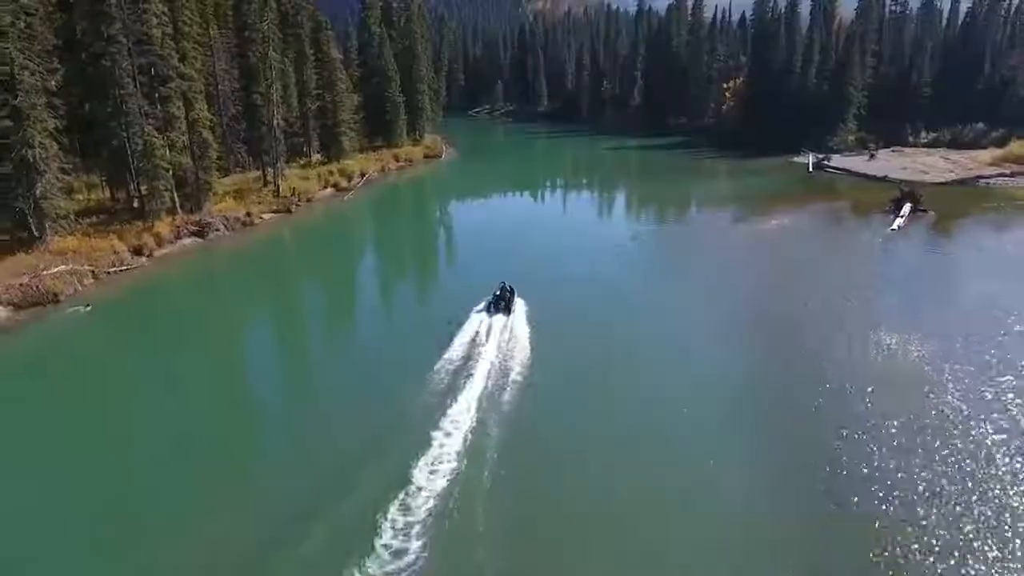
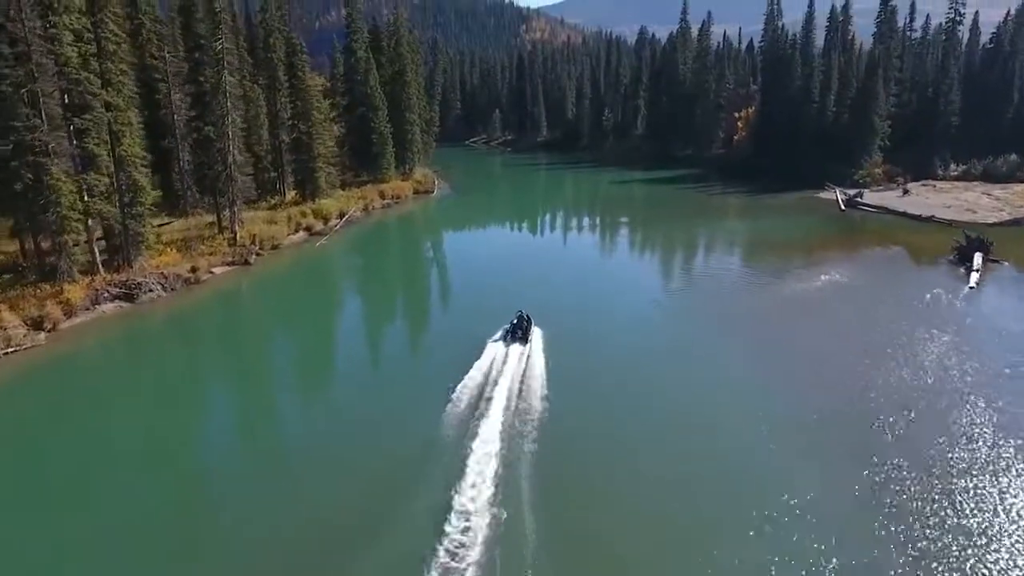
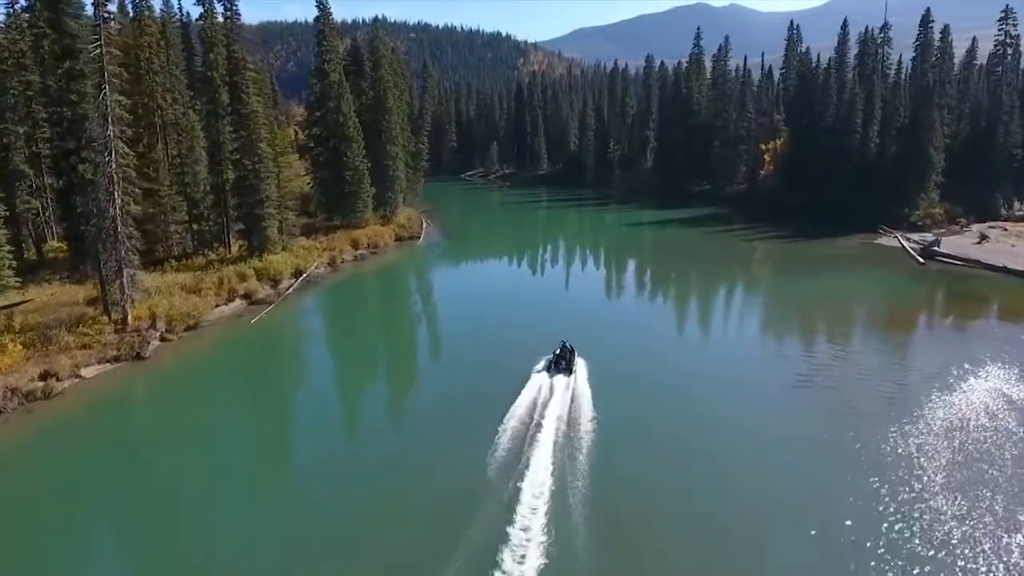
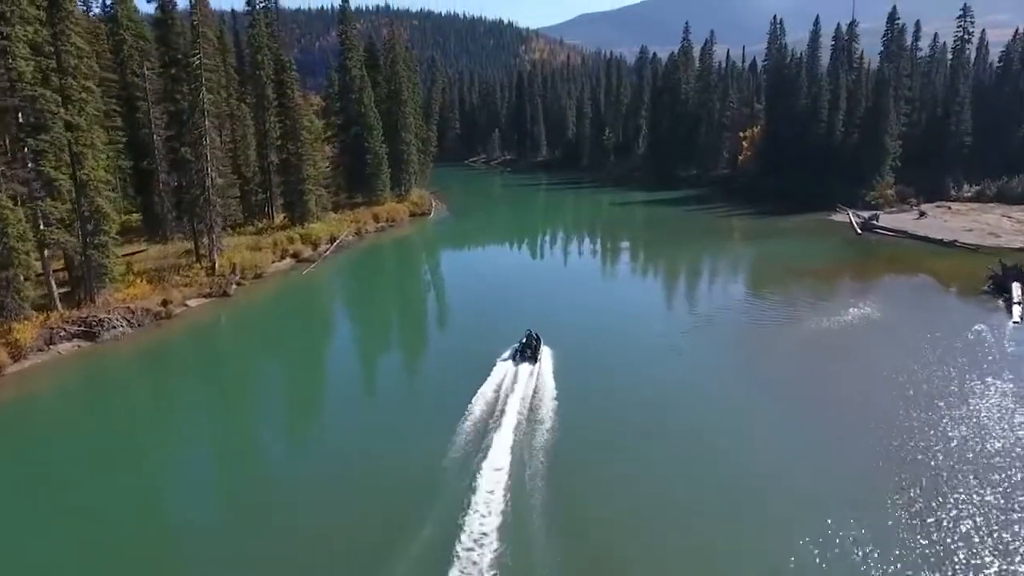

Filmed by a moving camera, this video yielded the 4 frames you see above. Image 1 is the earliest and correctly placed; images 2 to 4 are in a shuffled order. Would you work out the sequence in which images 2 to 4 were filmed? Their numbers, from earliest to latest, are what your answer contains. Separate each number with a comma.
2, 4, 3
